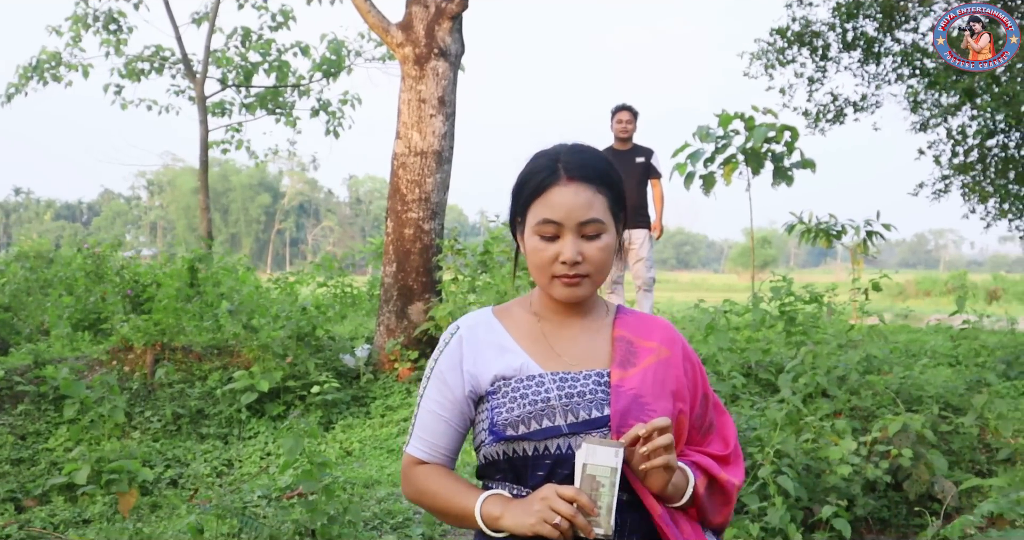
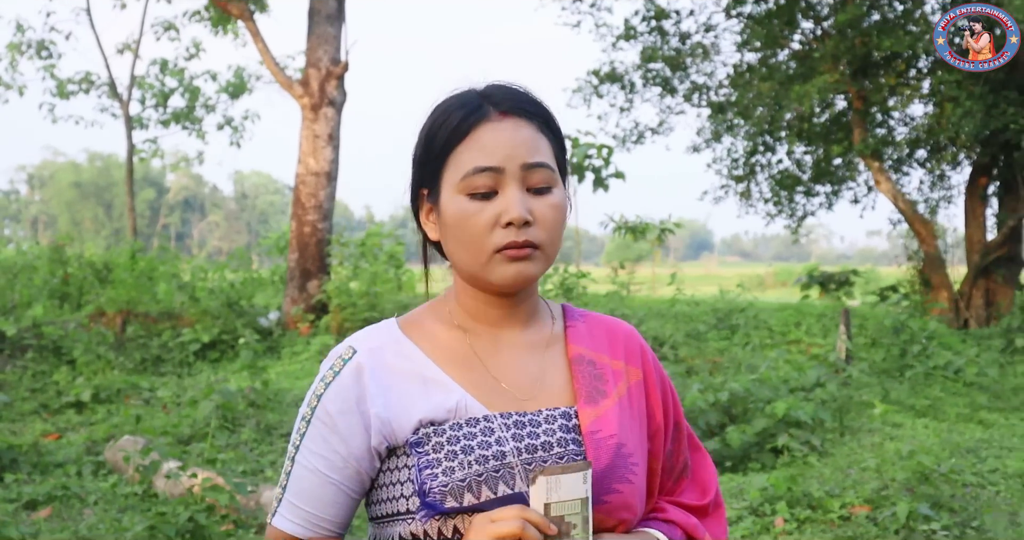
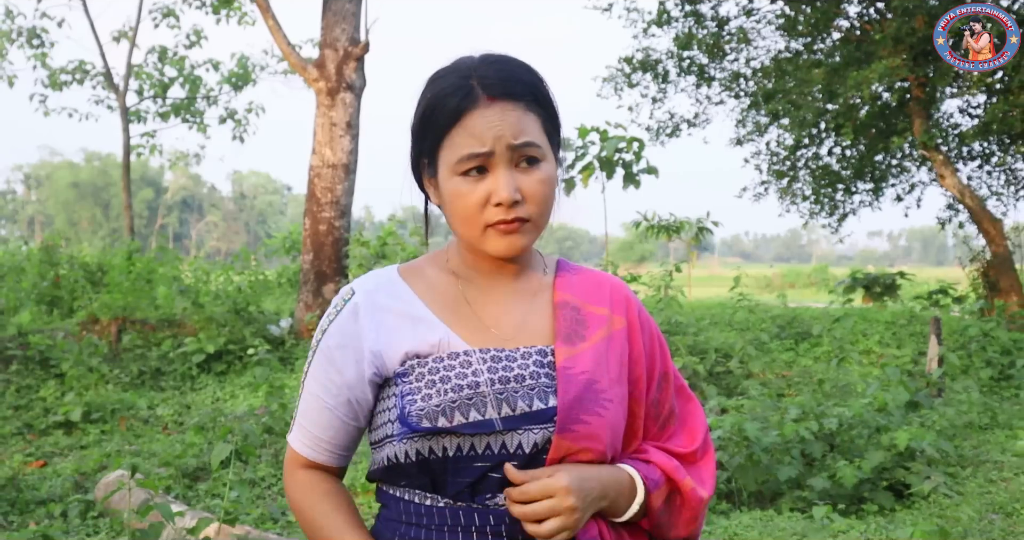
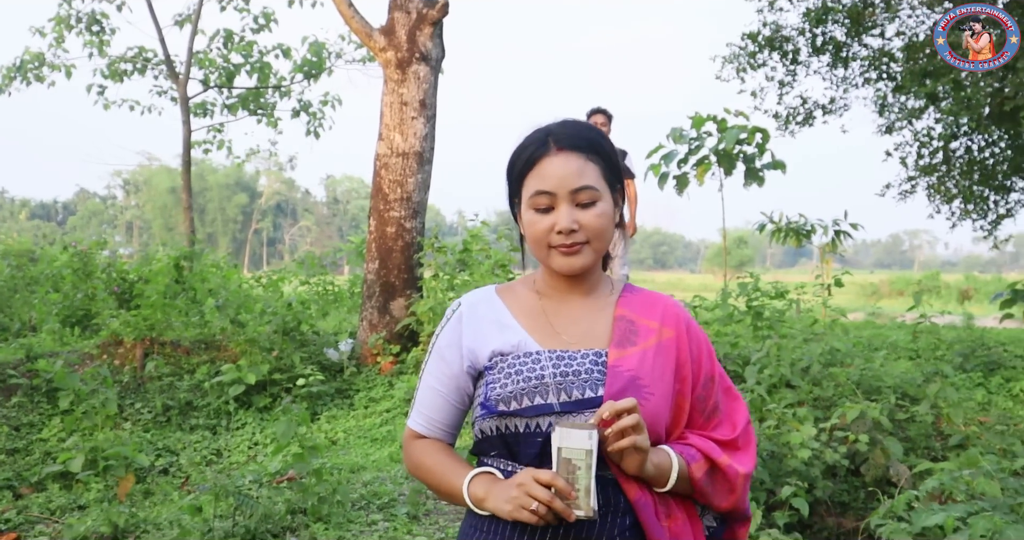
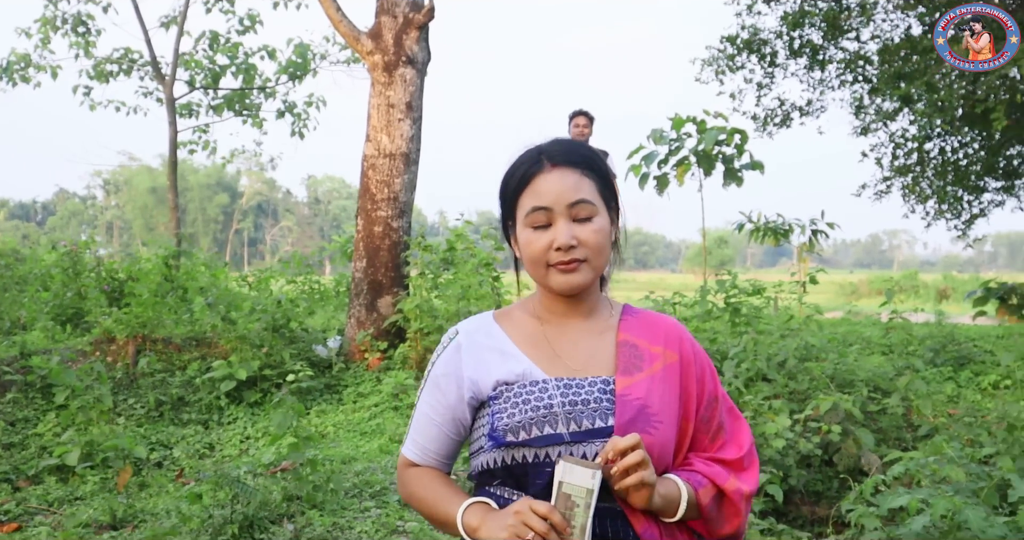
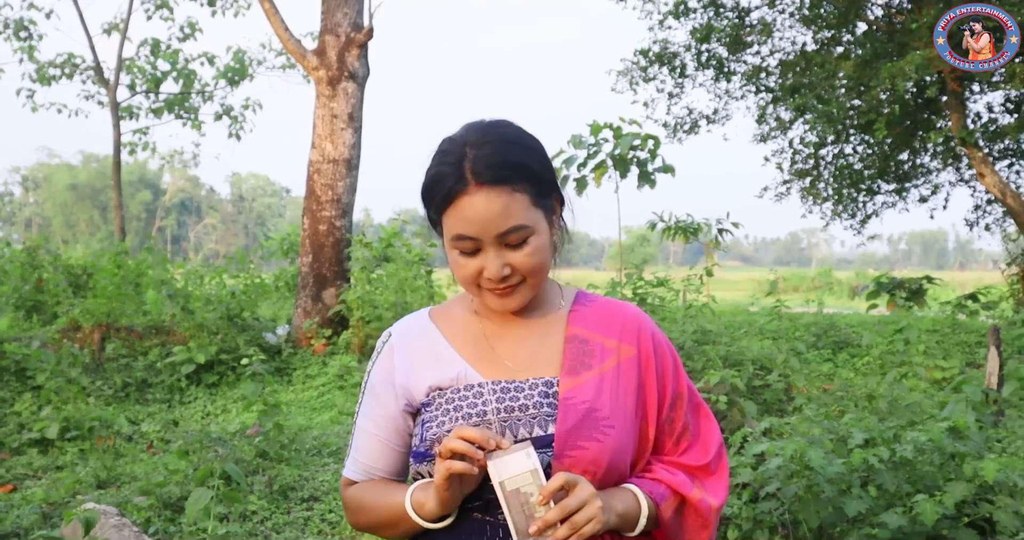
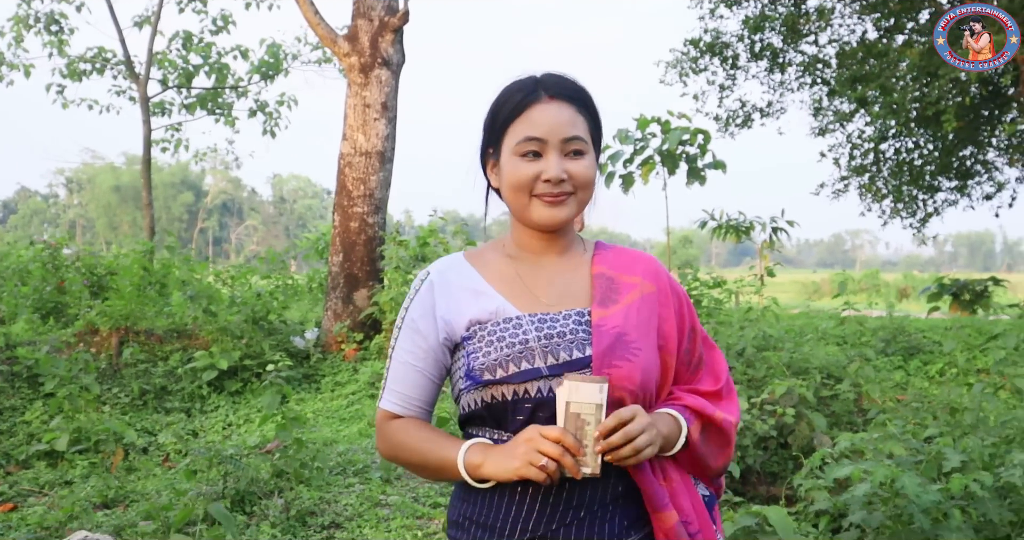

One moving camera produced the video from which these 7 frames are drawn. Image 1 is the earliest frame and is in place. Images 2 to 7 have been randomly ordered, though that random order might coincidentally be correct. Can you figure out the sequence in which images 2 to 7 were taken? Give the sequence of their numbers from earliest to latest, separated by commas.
4, 5, 7, 6, 3, 2
